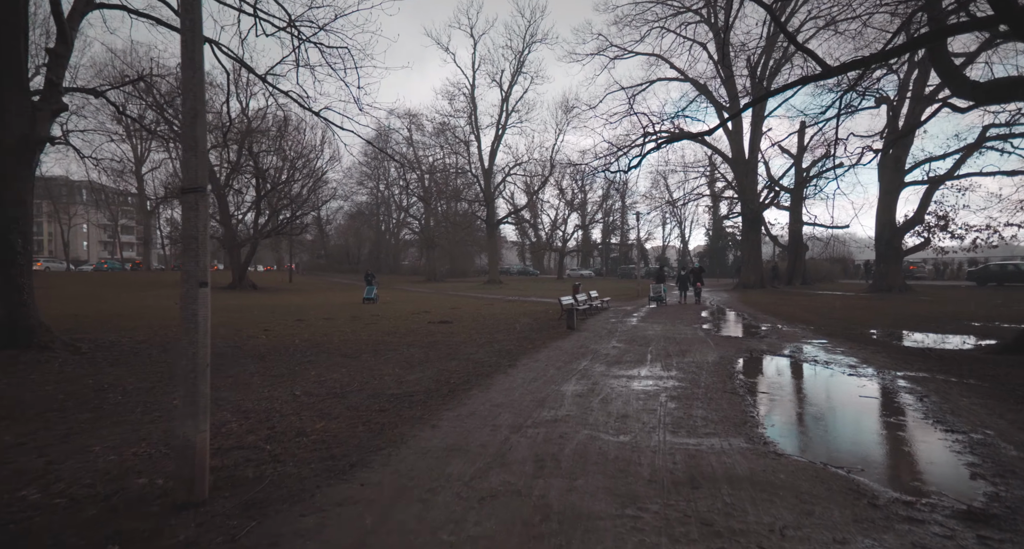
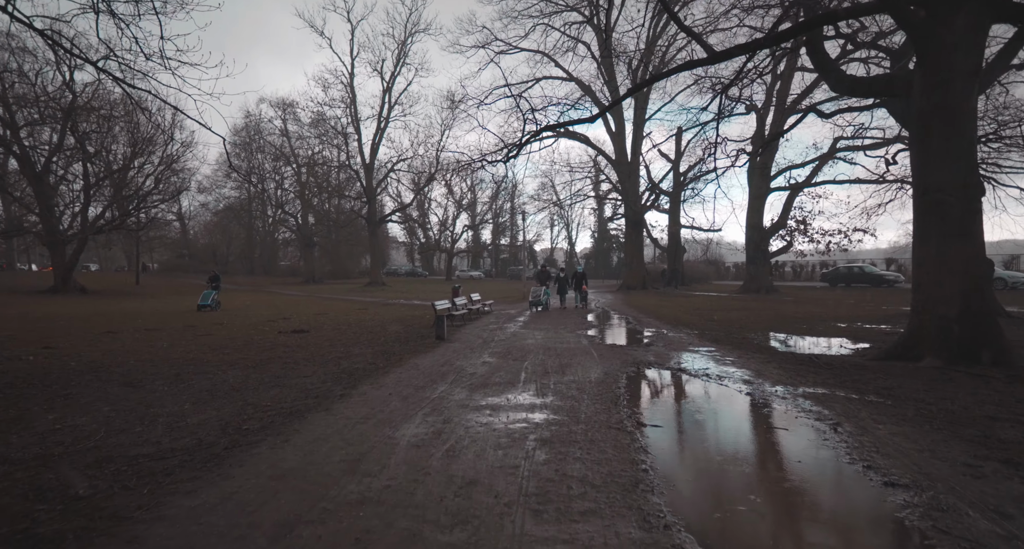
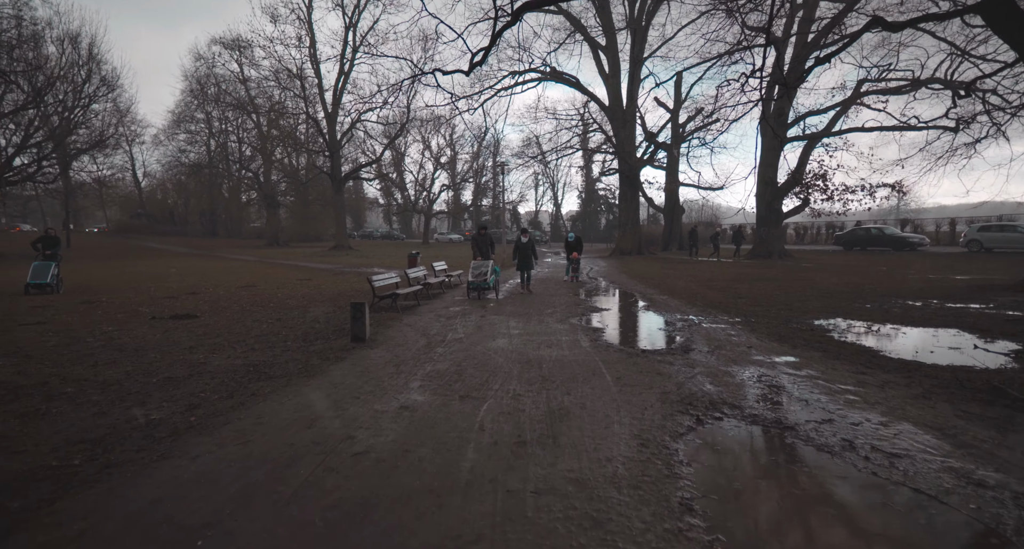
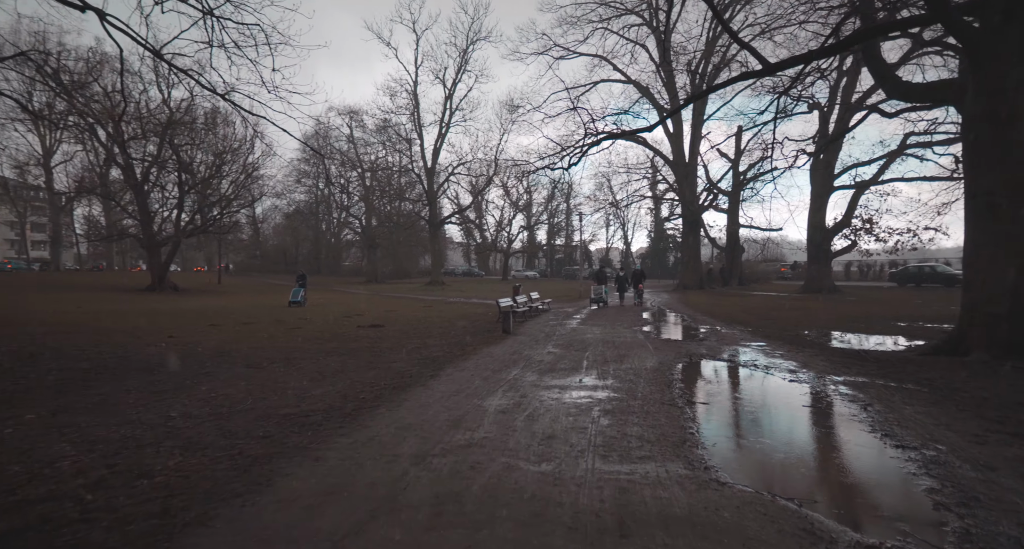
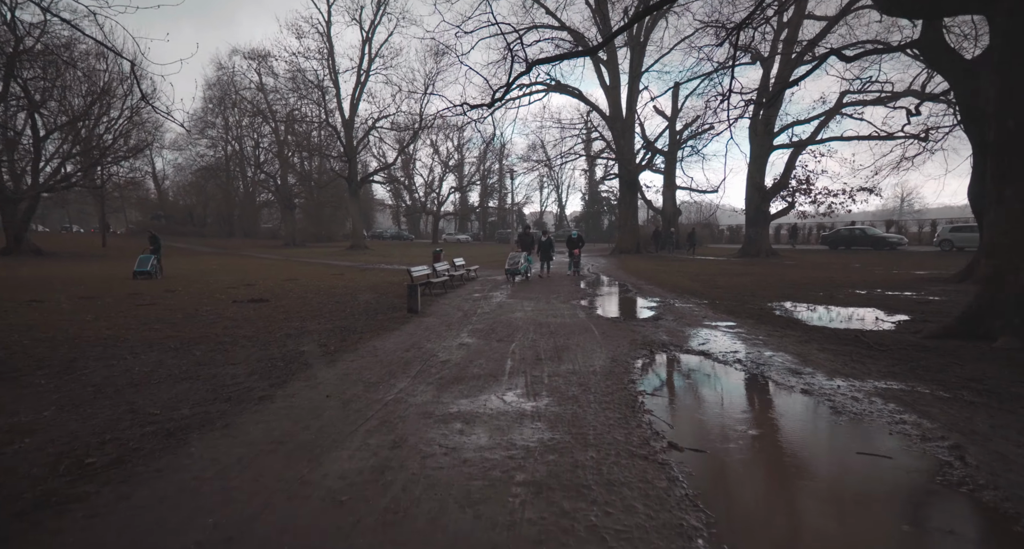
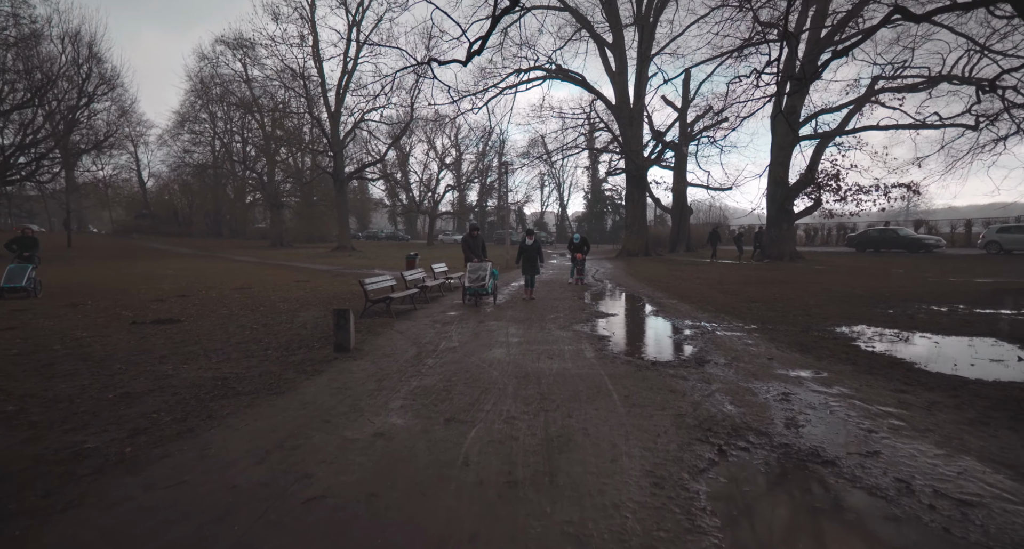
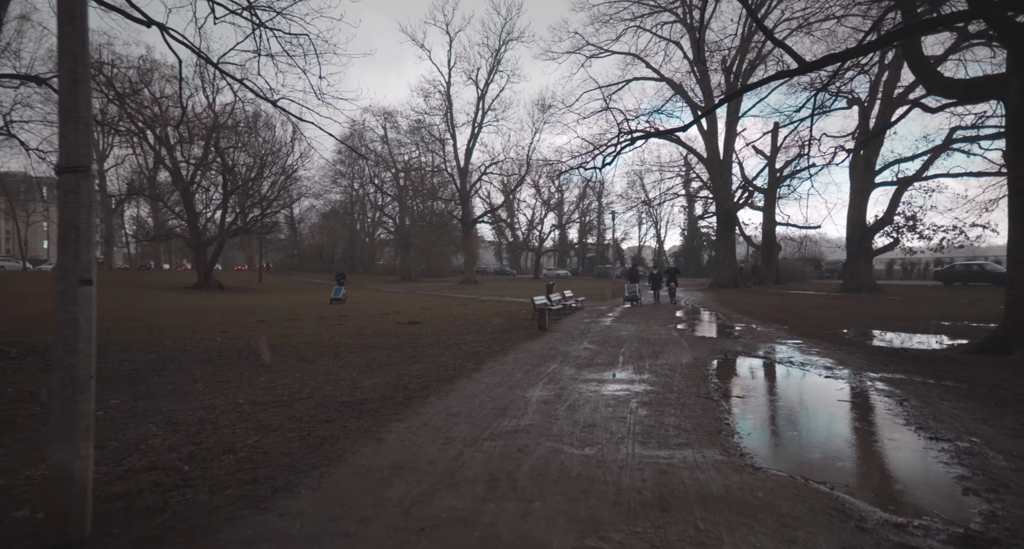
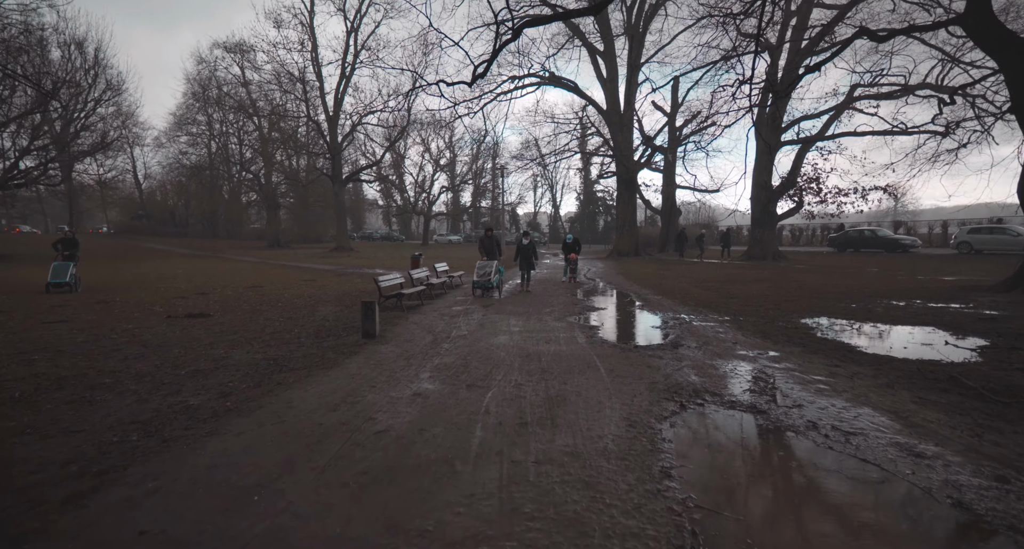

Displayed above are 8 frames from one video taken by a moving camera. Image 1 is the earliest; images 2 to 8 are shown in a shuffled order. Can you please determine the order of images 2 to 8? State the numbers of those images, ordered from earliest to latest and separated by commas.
7, 4, 2, 5, 8, 3, 6
